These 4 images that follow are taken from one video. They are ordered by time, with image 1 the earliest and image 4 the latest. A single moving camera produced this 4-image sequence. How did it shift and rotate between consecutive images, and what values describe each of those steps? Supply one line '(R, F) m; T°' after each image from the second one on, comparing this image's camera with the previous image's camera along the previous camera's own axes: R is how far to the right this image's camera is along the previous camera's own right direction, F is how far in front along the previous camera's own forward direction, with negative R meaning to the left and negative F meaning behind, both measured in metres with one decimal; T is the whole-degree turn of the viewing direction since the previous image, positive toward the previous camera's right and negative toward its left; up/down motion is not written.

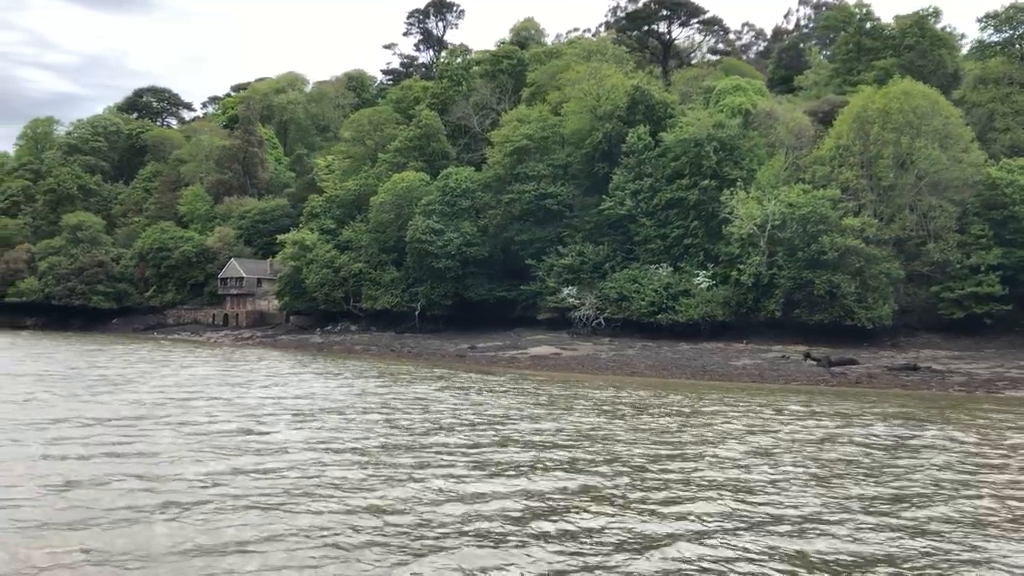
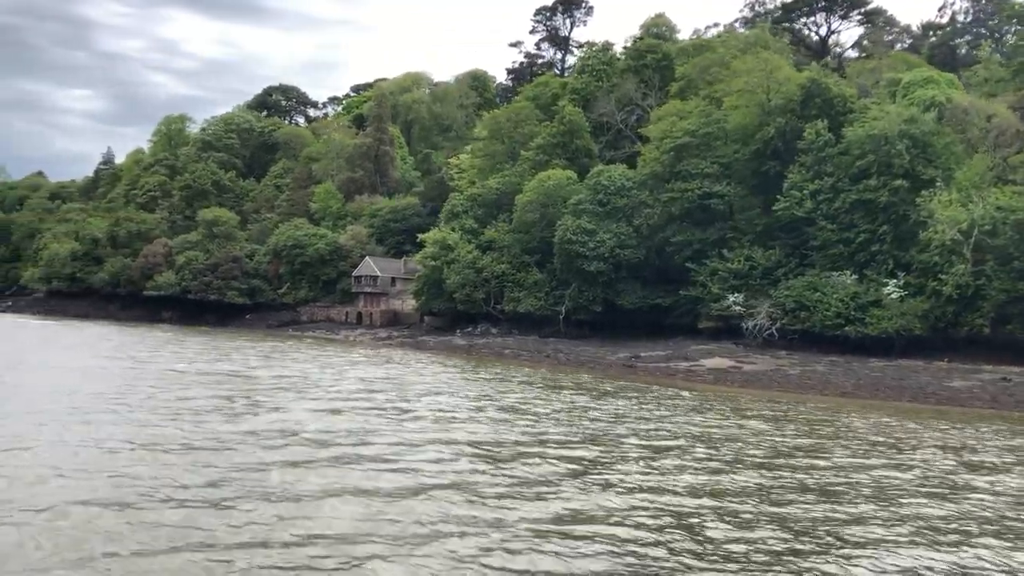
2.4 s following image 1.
(-3.0, +2.5) m; -6°
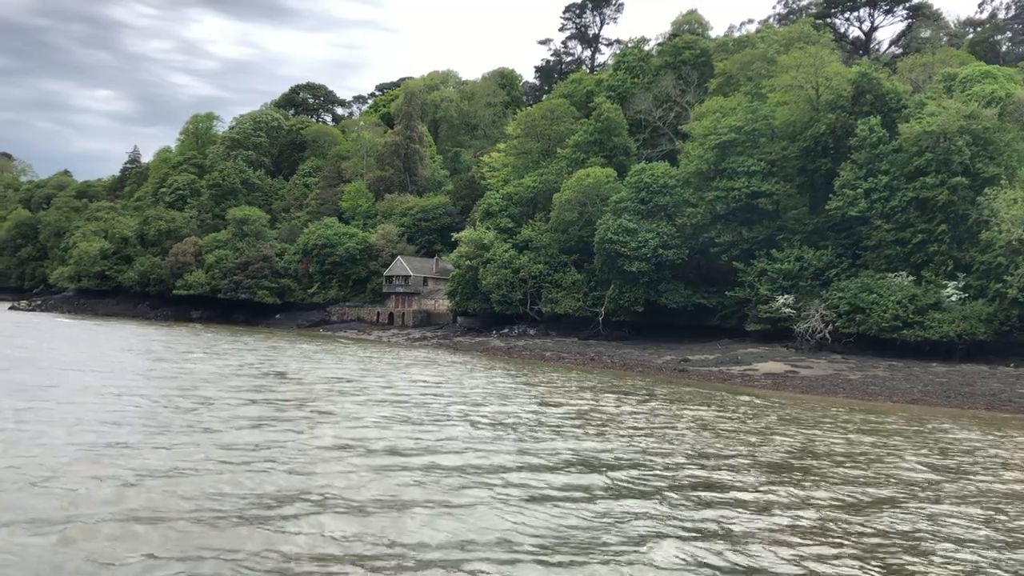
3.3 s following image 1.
(-1.0, +1.1) m; -1°
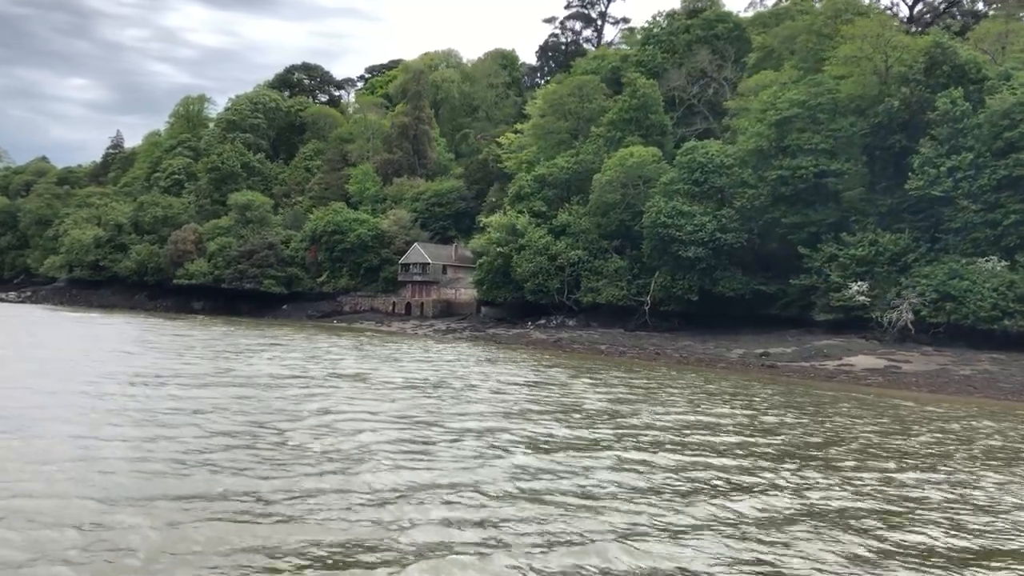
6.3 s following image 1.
(-3.2, +3.5) m; +1°
